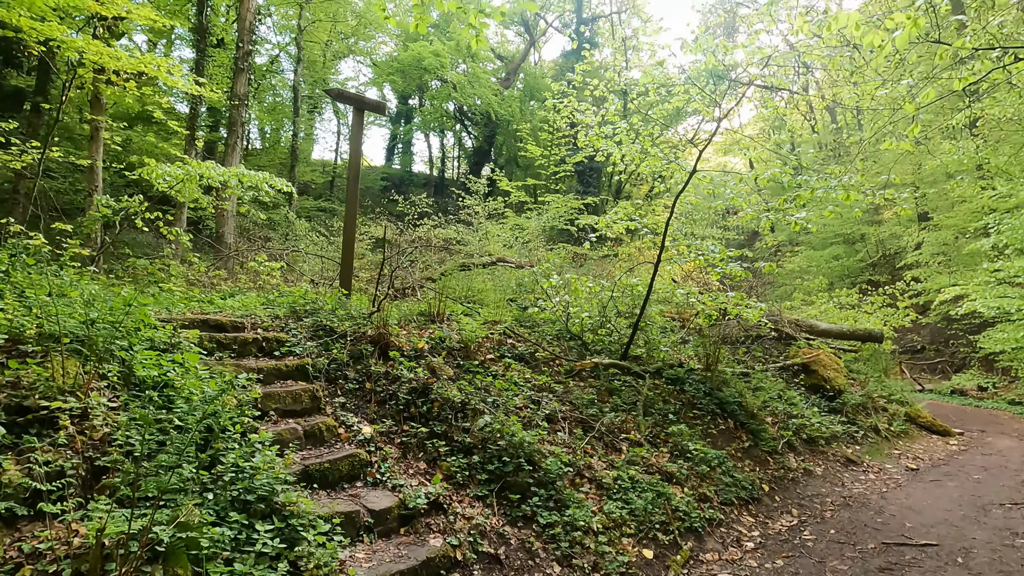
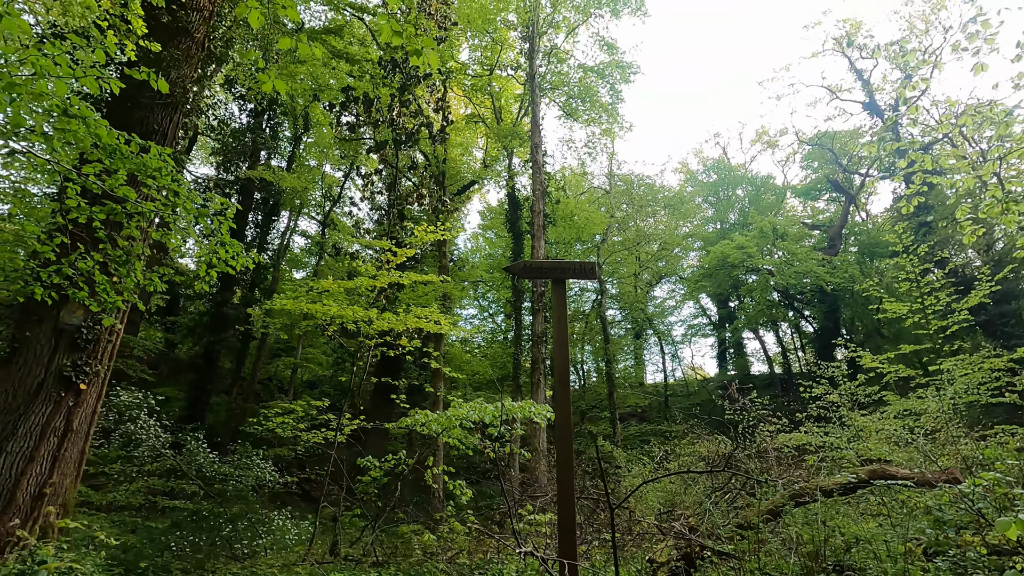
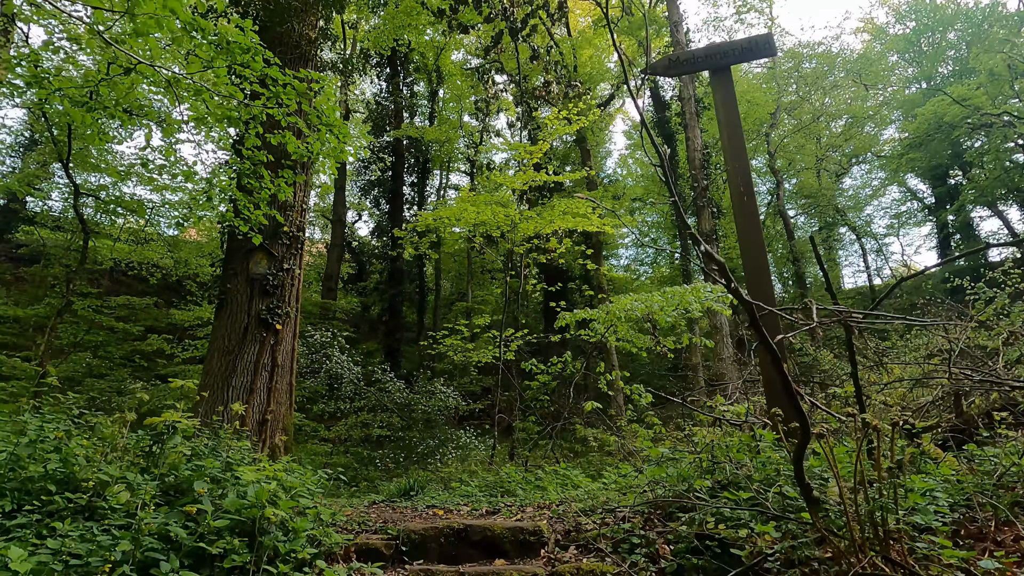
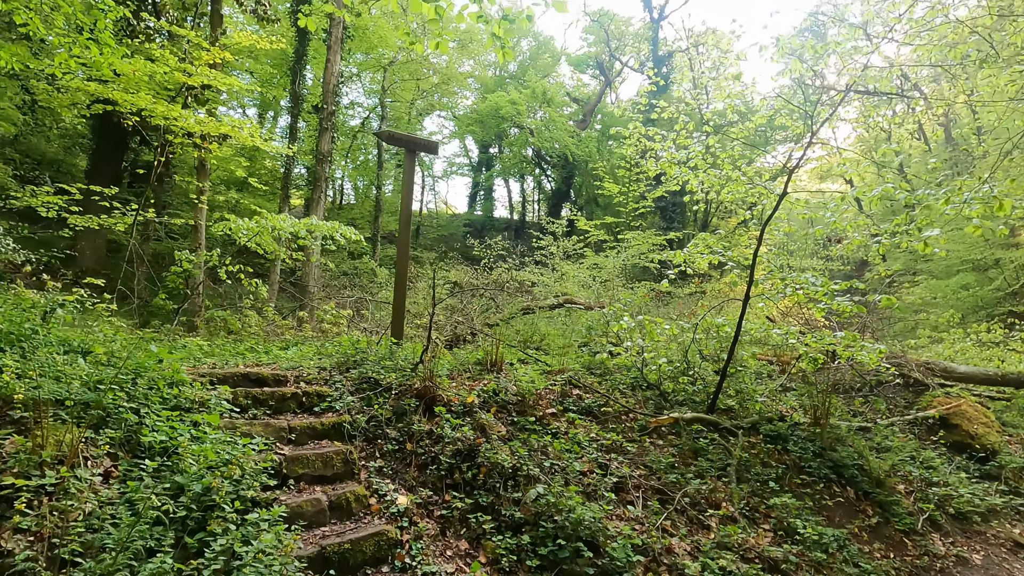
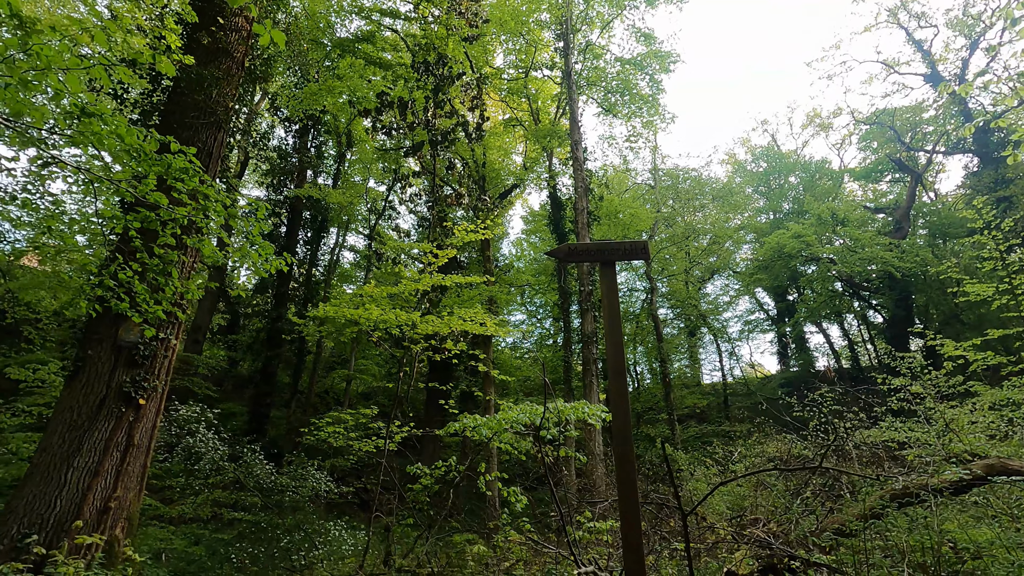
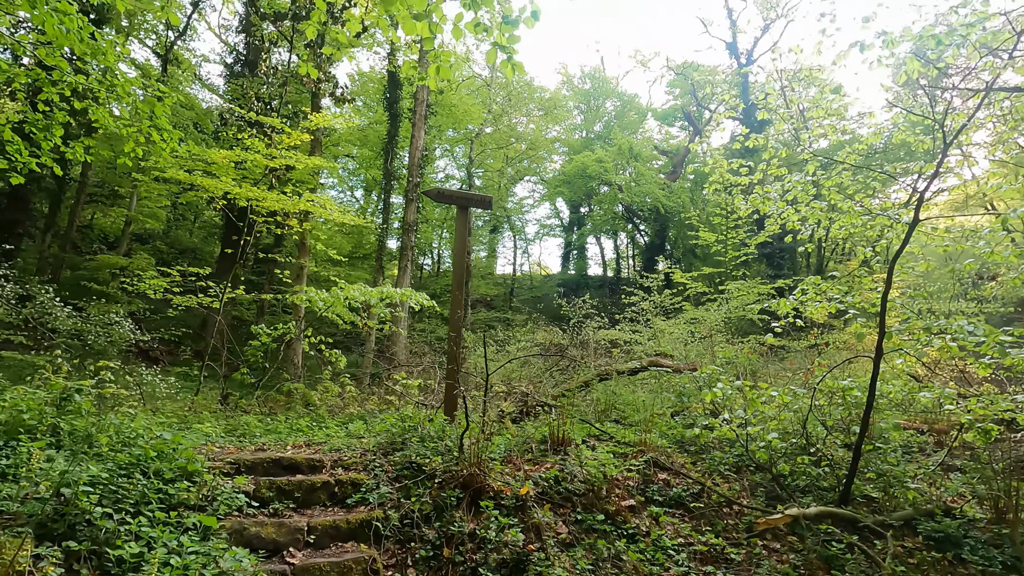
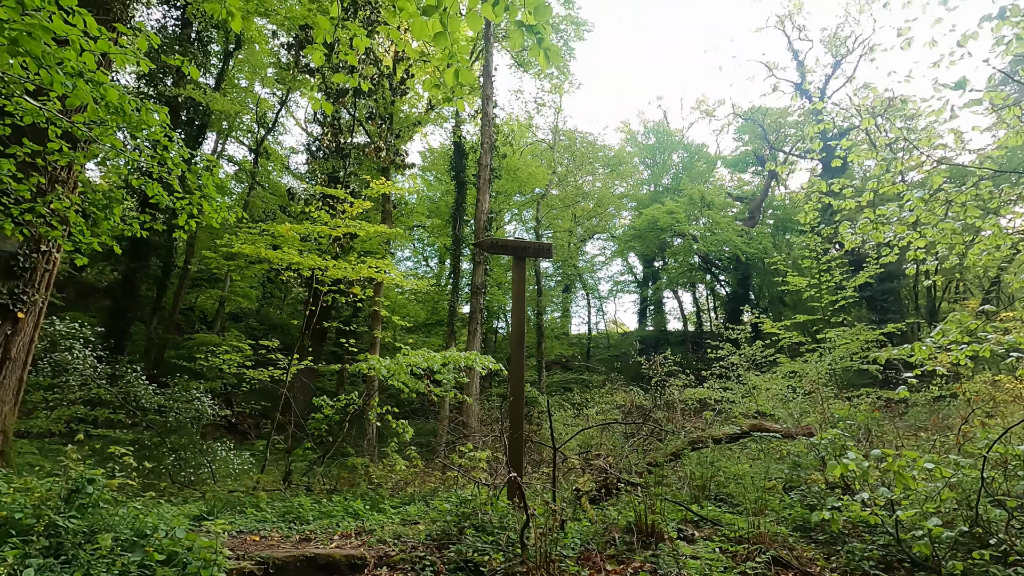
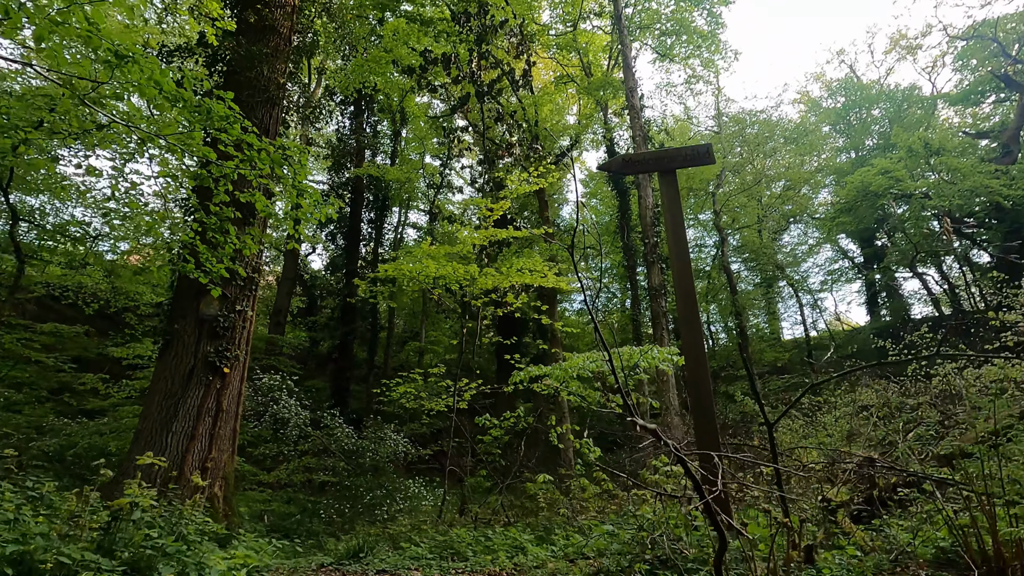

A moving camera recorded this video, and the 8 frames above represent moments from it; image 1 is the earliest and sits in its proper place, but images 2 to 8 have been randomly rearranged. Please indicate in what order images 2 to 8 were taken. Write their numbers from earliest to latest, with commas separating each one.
4, 6, 7, 2, 5, 8, 3
